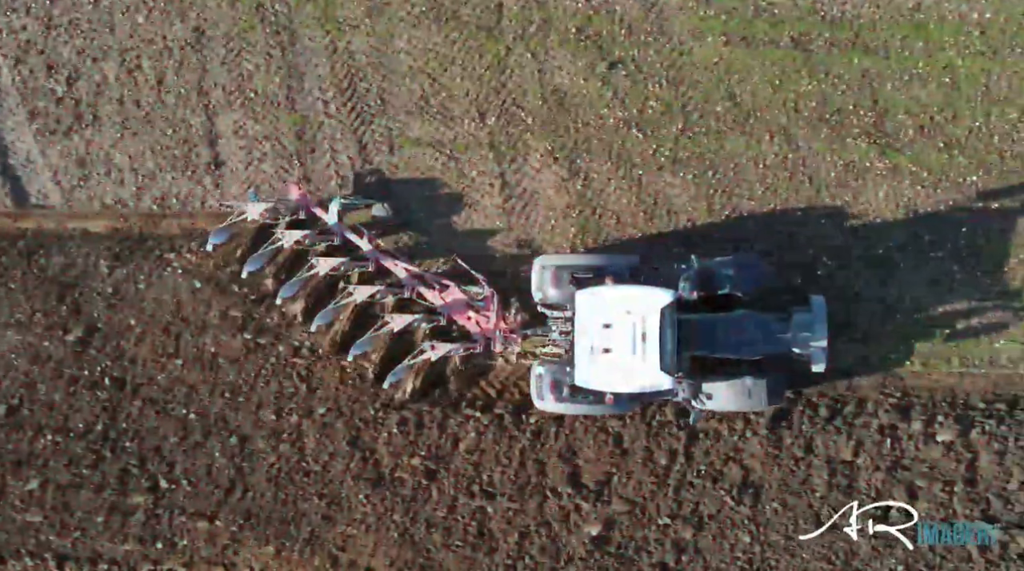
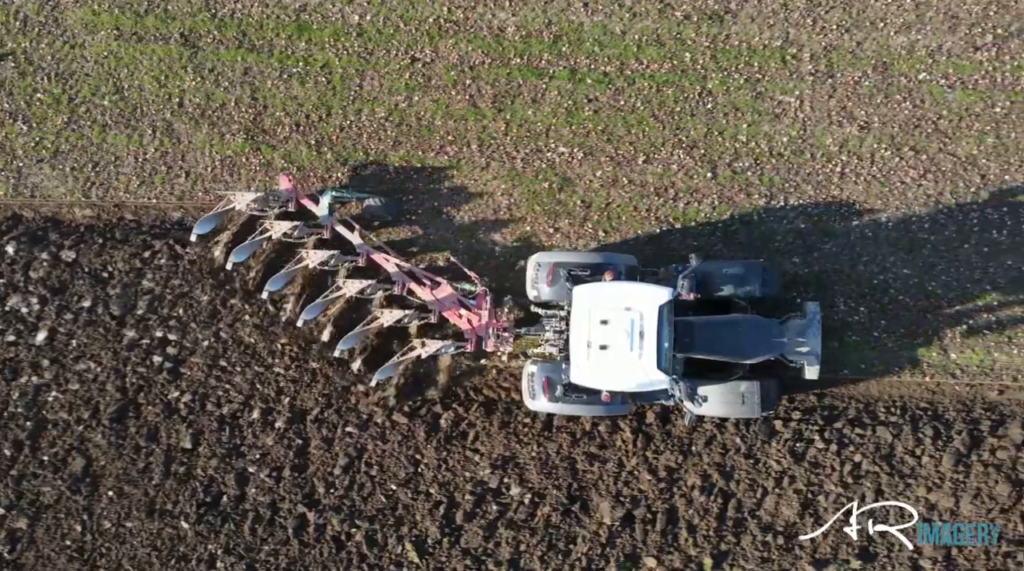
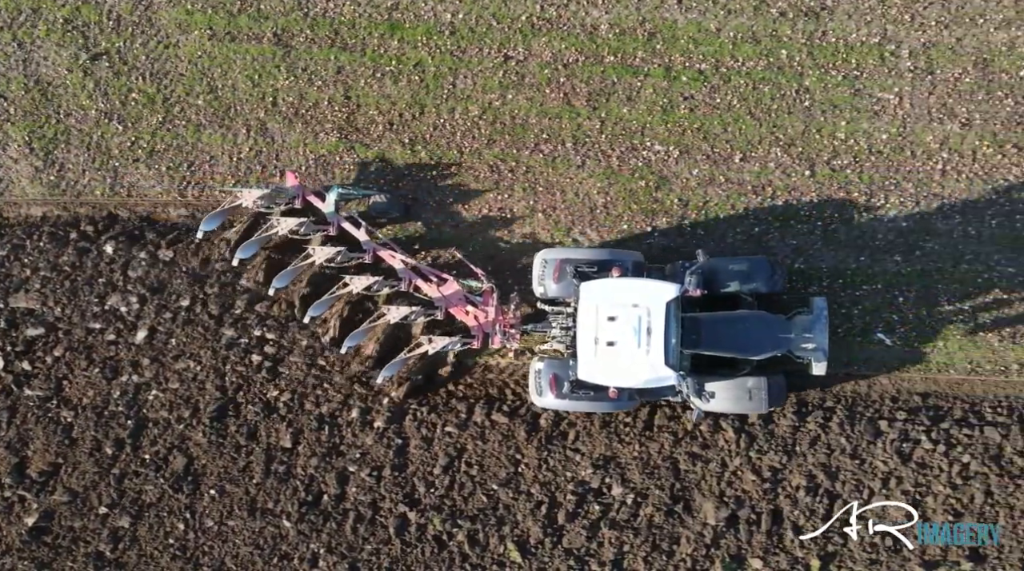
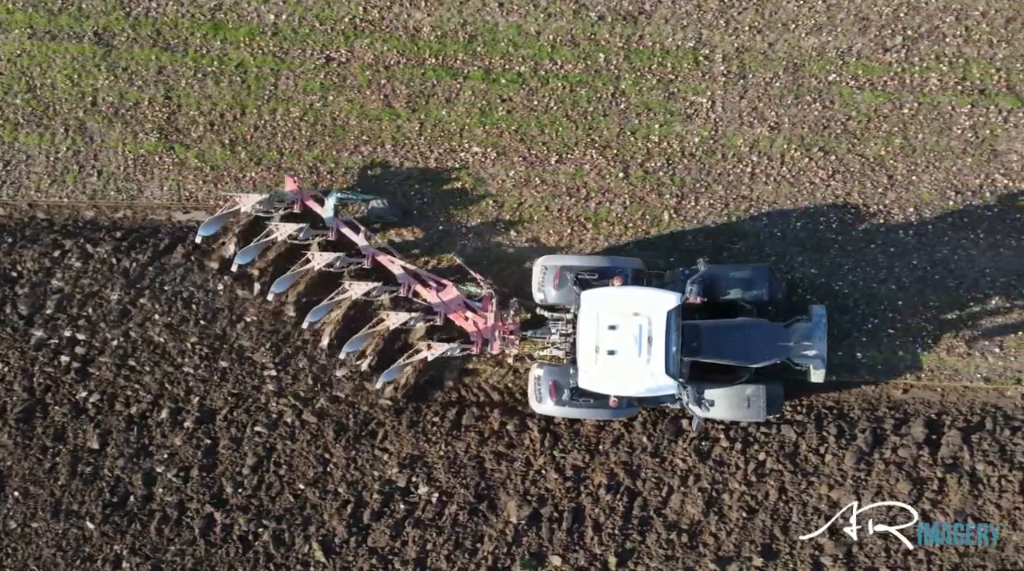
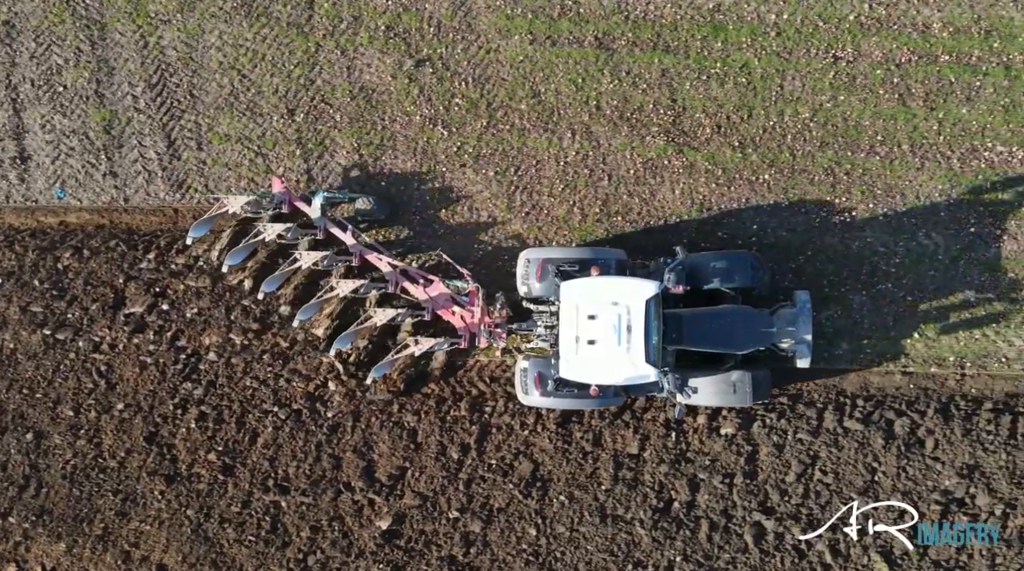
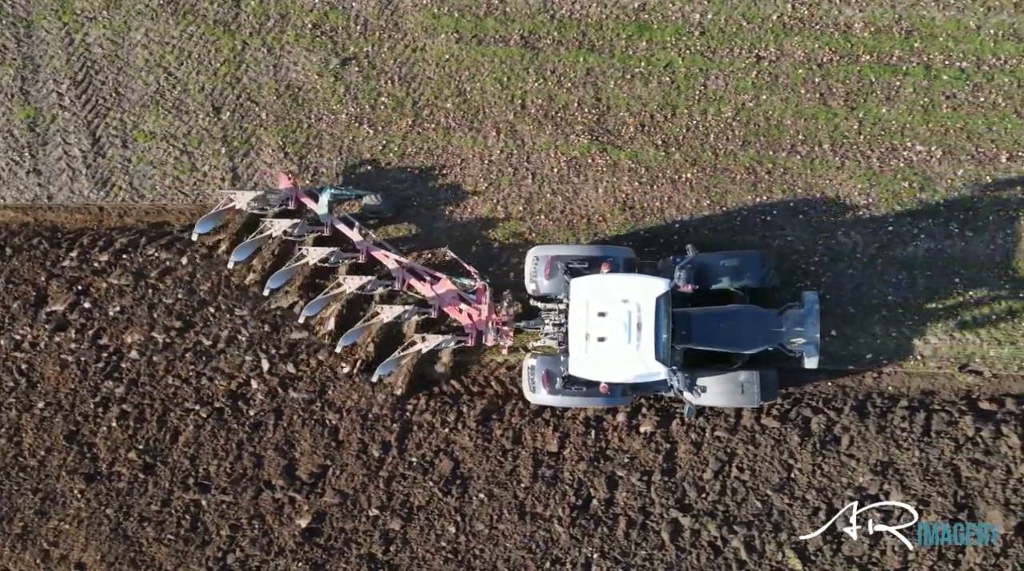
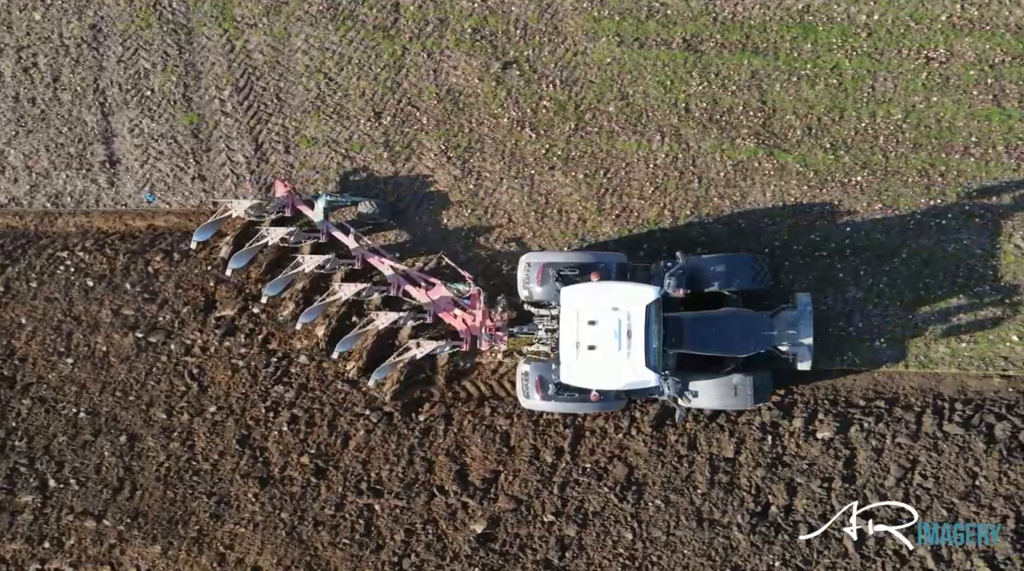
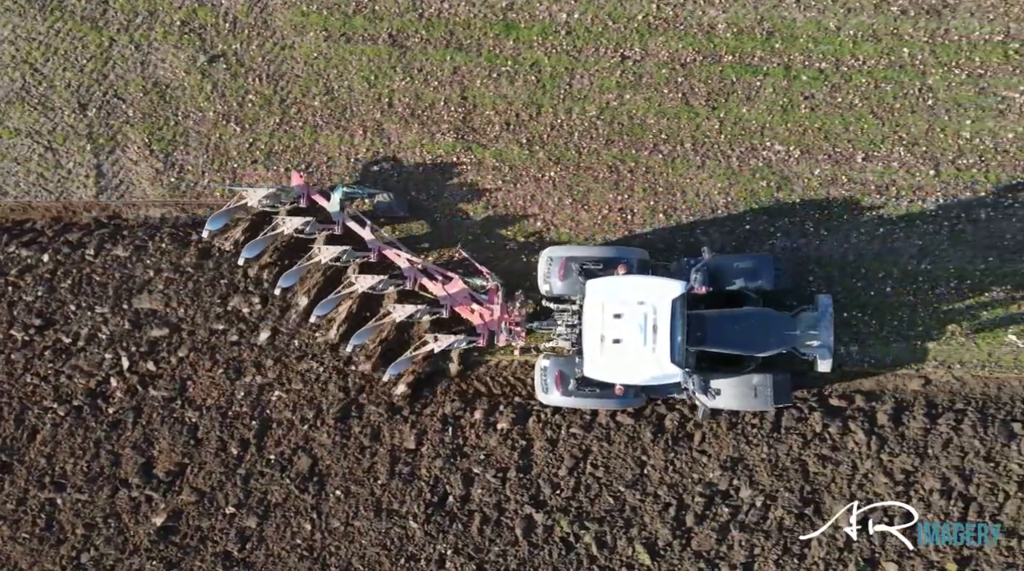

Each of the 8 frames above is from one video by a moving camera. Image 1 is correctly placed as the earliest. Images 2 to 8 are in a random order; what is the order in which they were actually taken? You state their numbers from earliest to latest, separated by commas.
7, 5, 6, 8, 3, 2, 4
